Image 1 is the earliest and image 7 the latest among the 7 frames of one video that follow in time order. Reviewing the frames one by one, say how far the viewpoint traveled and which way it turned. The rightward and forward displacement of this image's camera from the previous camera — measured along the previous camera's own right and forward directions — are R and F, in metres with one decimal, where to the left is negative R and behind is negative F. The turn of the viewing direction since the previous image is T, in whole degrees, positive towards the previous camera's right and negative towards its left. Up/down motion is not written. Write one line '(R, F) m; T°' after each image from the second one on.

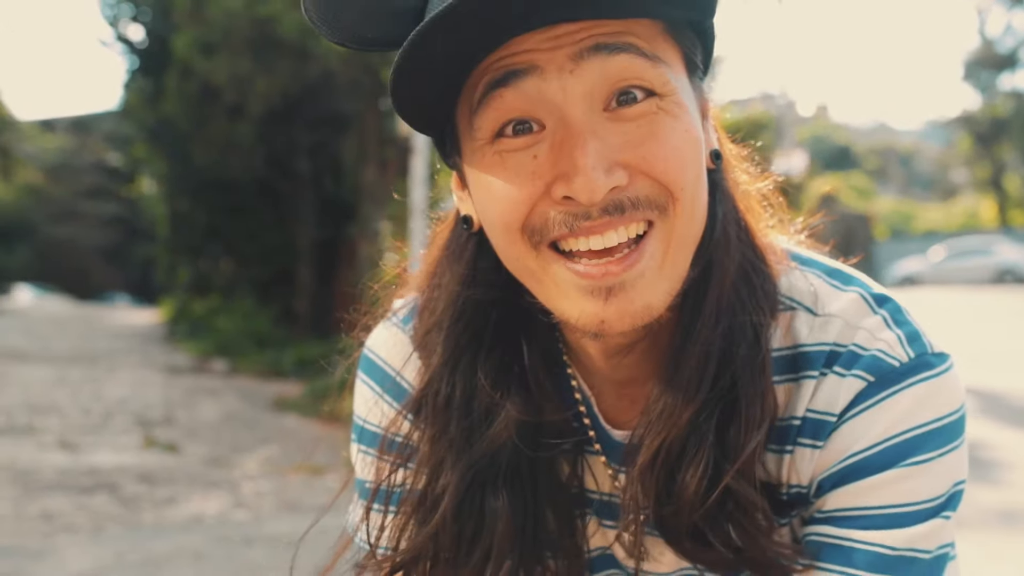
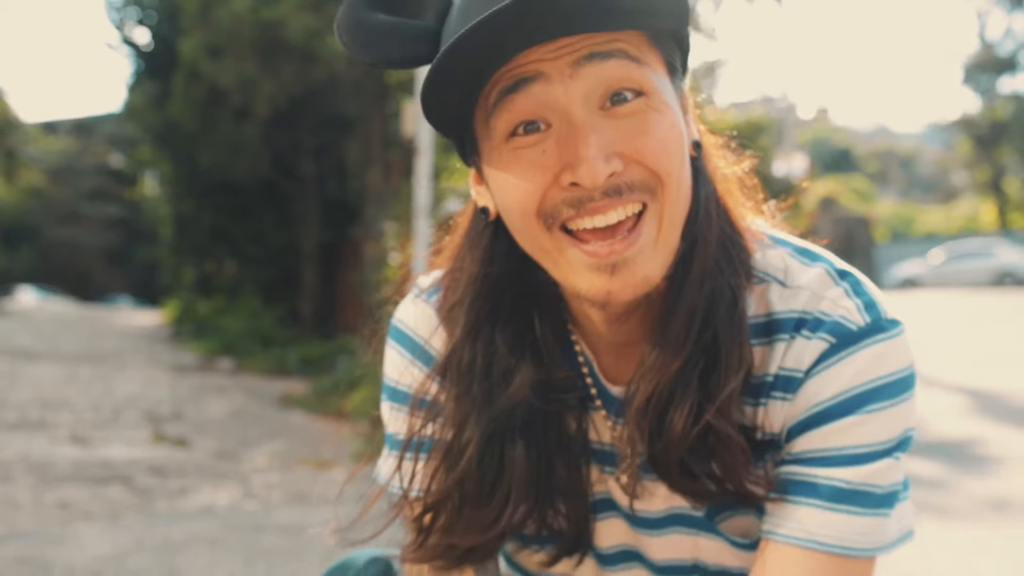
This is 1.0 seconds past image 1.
(0.0, -0.1) m; 0°
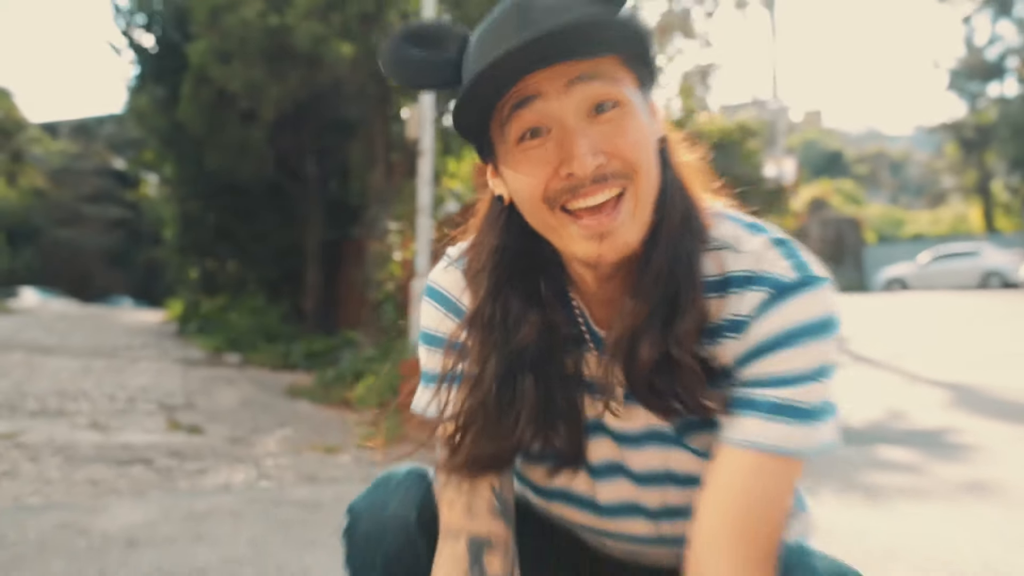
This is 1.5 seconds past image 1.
(0.0, -0.3) m; 0°
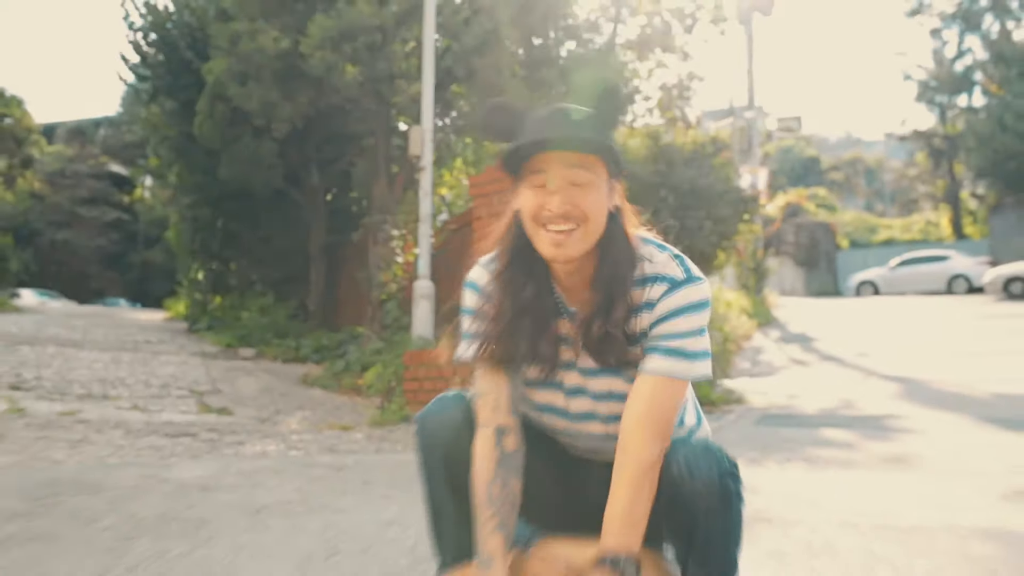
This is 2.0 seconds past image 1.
(0.0, -0.9) m; +1°
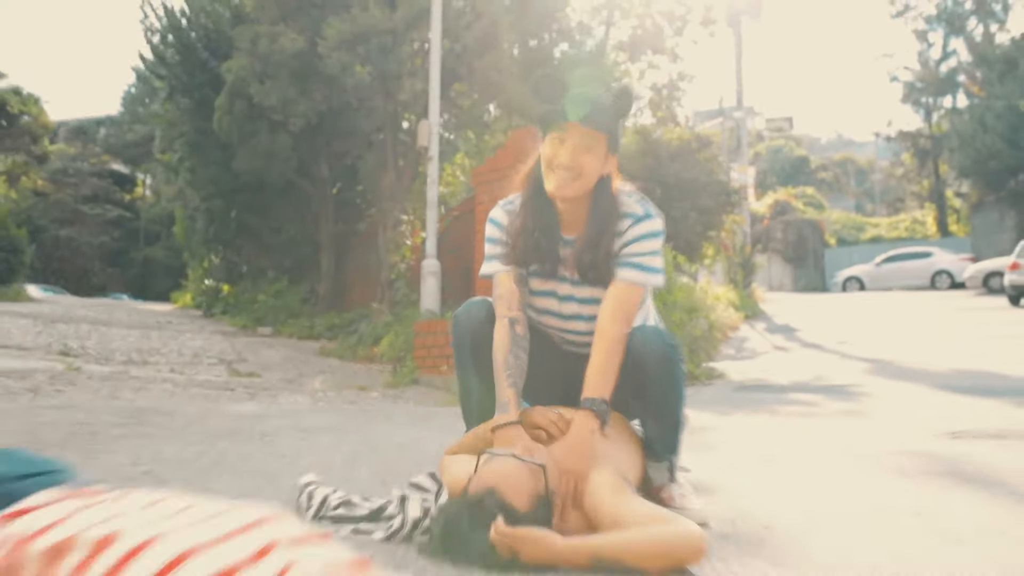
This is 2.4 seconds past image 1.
(0.0, -0.8) m; 0°
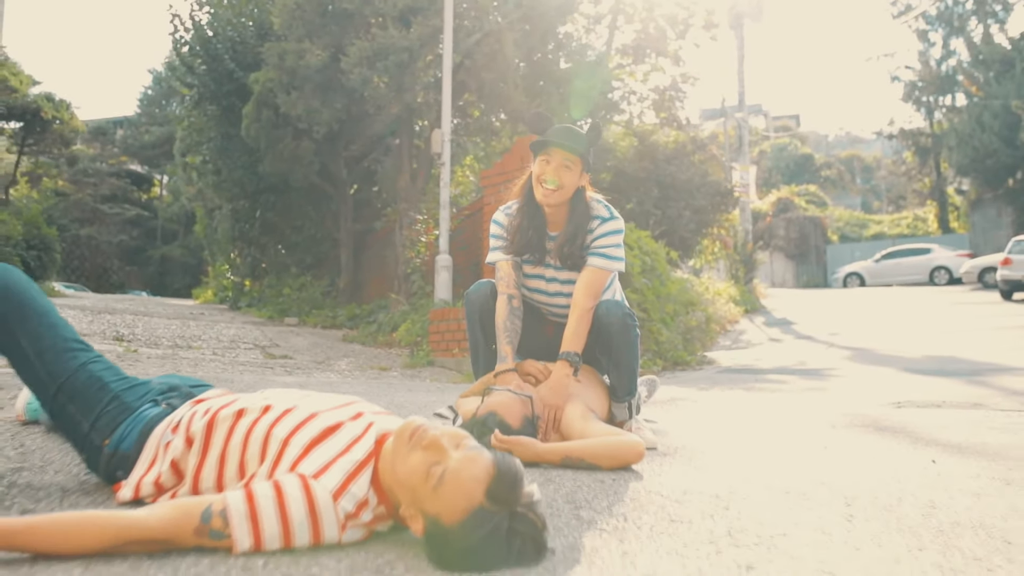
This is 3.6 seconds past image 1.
(0.0, -0.9) m; -1°
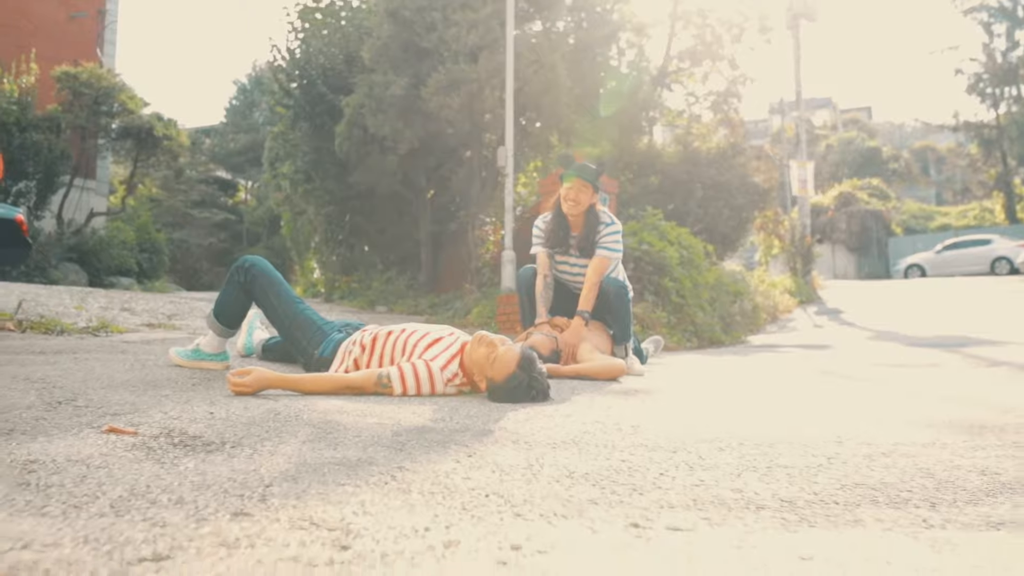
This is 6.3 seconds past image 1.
(+0.2, -1.8) m; -4°
